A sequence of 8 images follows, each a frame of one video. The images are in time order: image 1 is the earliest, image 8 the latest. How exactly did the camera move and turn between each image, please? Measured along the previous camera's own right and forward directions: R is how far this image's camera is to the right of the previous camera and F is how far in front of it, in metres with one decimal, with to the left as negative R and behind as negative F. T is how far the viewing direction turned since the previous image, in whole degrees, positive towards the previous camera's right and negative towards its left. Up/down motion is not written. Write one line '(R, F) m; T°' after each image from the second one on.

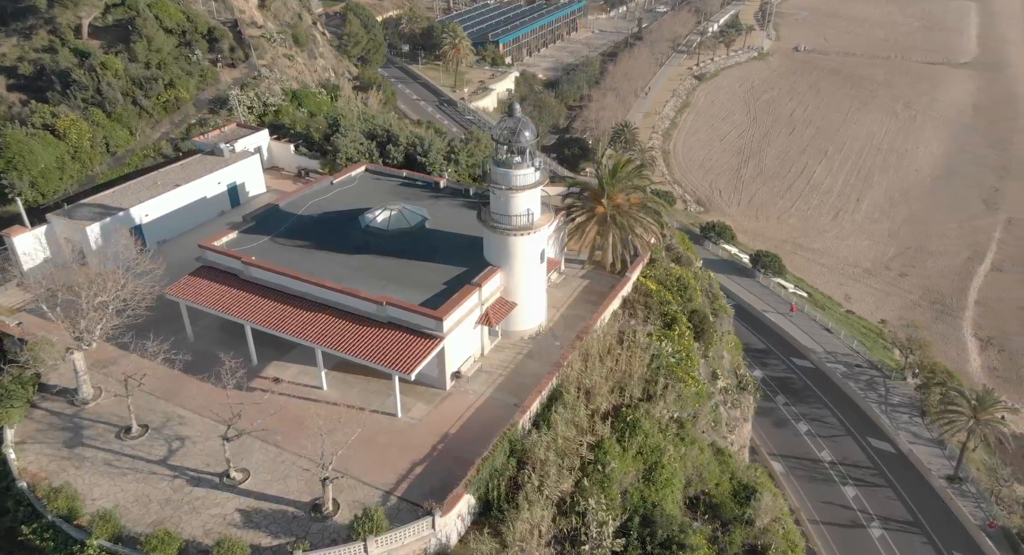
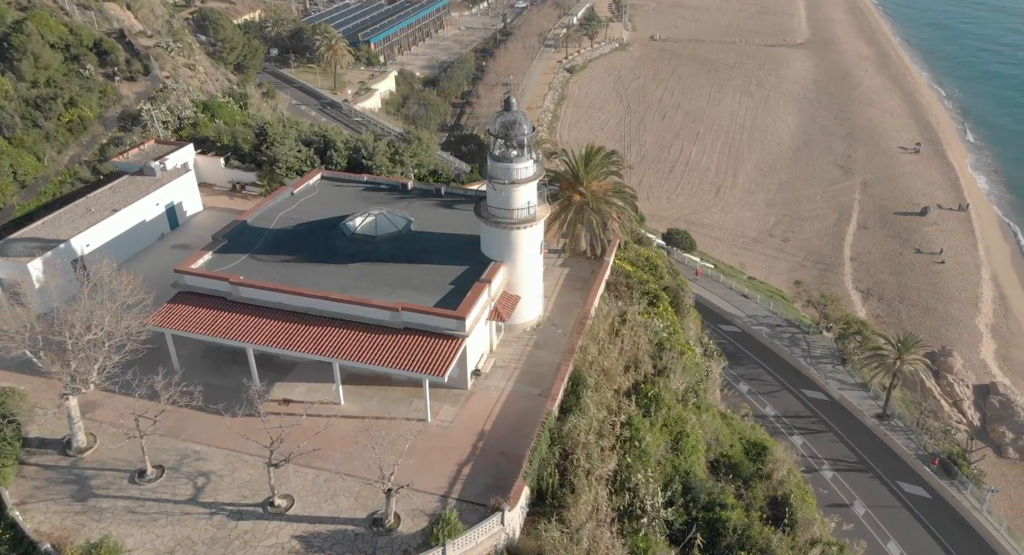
(-4.4, +0.1) m; +10°
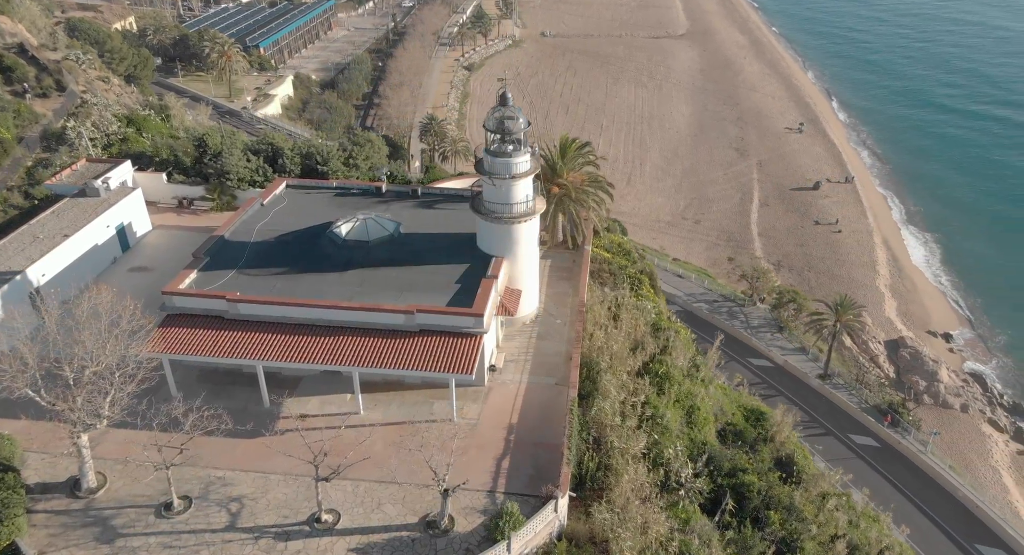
(-3.6, 0.0) m; +8°
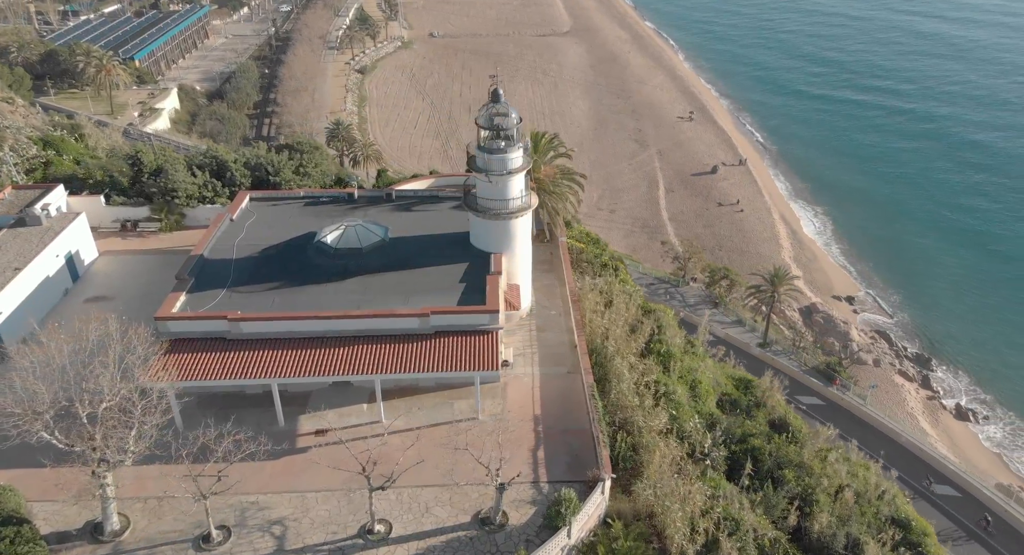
(-3.6, 0.0) m; +8°
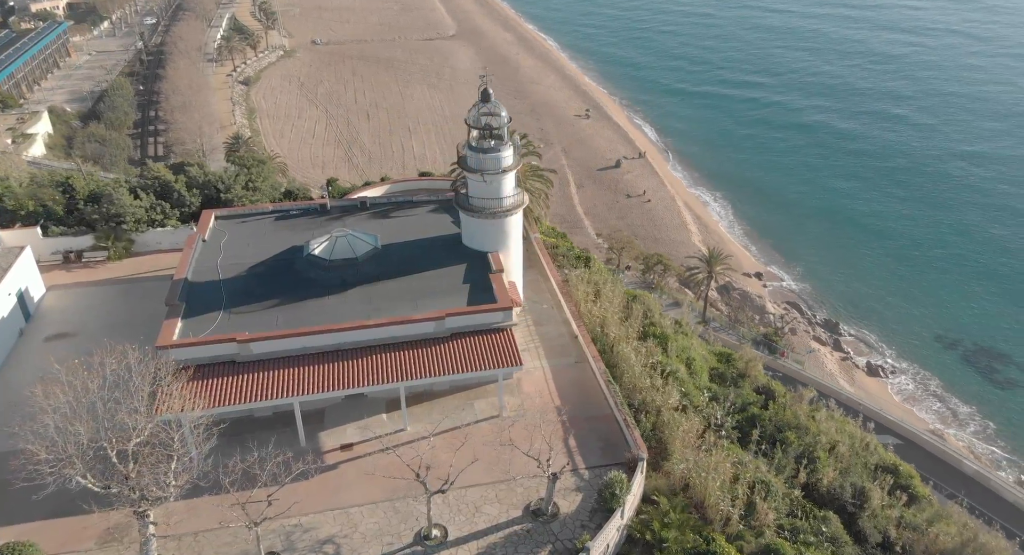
(-3.6, -0.1) m; +8°
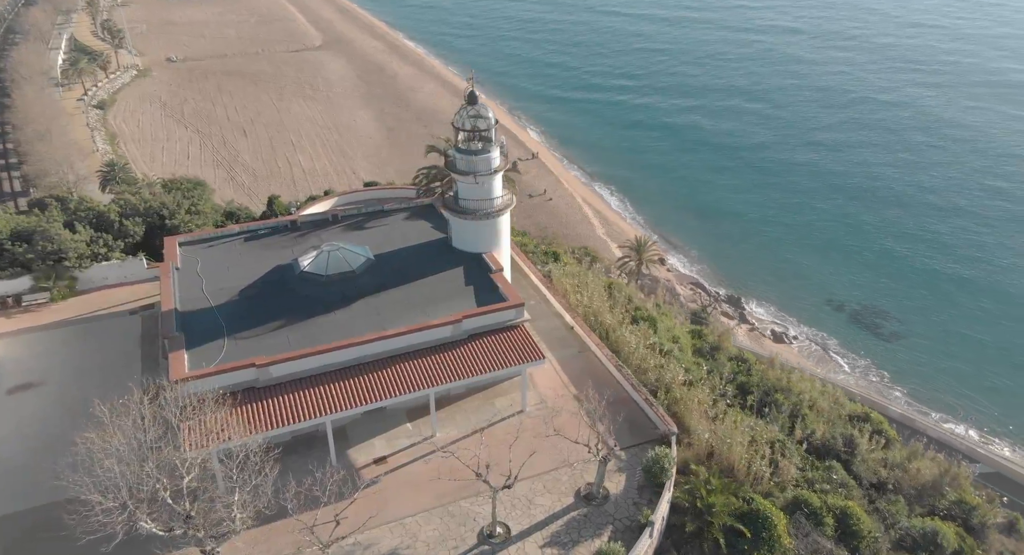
(-4.1, -0.1) m; +9°
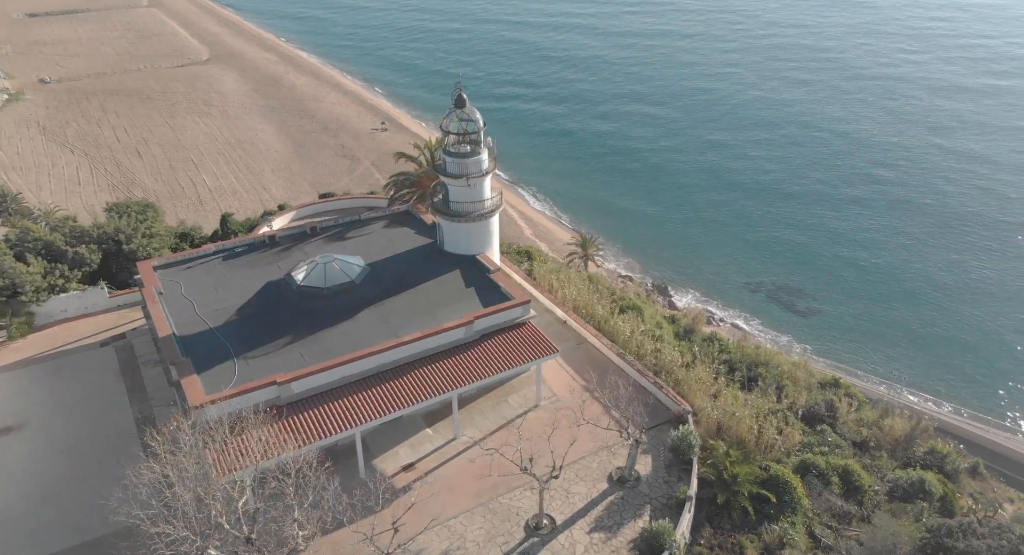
(-3.2, -0.2) m; +7°
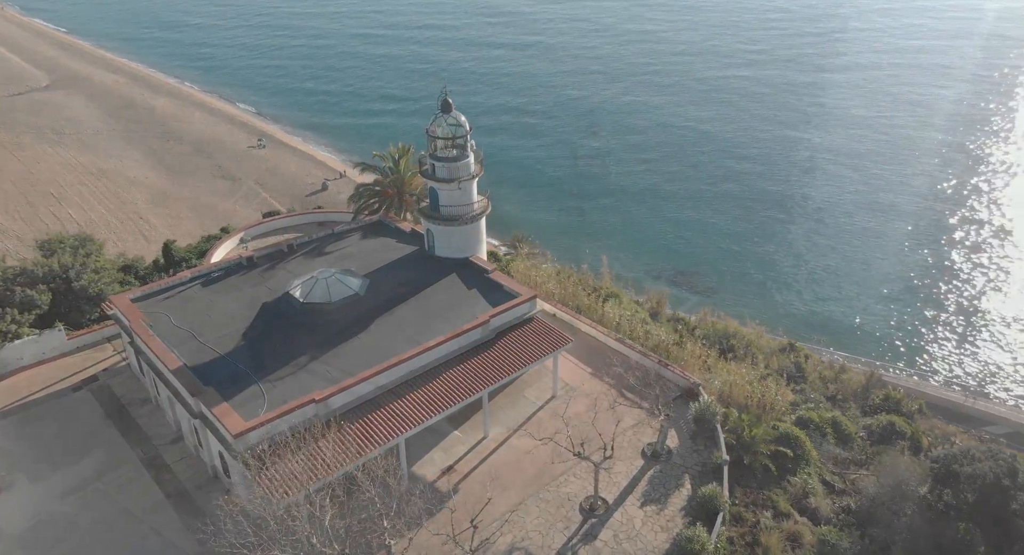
(-4.2, -0.2) m; +9°
